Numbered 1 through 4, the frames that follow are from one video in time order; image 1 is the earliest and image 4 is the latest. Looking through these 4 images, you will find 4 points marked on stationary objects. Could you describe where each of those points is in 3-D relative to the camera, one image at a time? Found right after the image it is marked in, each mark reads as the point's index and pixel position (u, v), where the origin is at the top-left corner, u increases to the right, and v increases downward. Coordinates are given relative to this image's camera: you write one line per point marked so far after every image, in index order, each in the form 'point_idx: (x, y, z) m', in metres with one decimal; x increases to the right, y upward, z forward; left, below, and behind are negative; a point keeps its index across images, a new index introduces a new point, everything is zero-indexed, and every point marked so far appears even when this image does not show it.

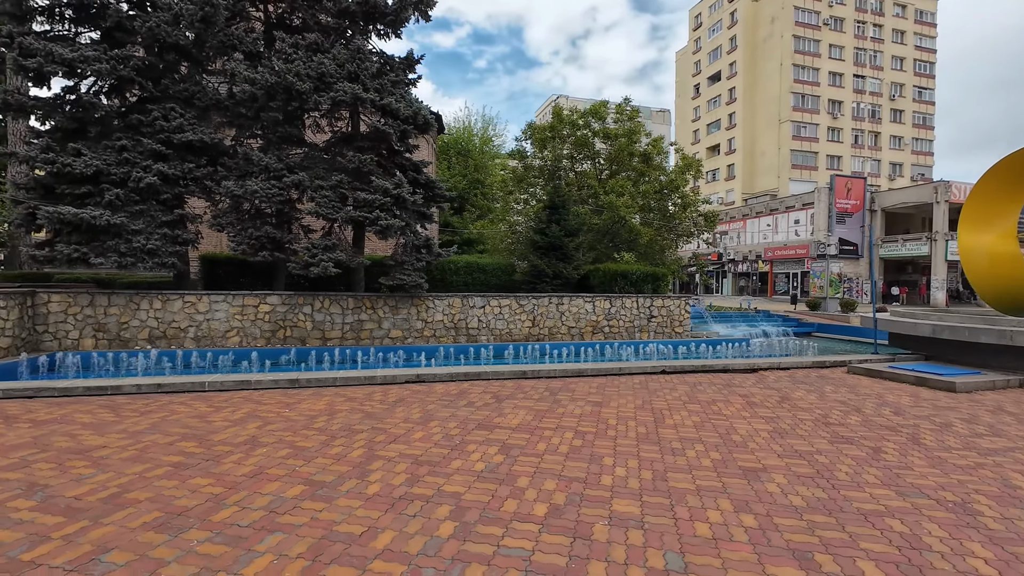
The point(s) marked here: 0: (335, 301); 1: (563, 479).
0: (-4.2, -0.3, +11.6) m
1: (+0.4, -1.7, +4.3) m
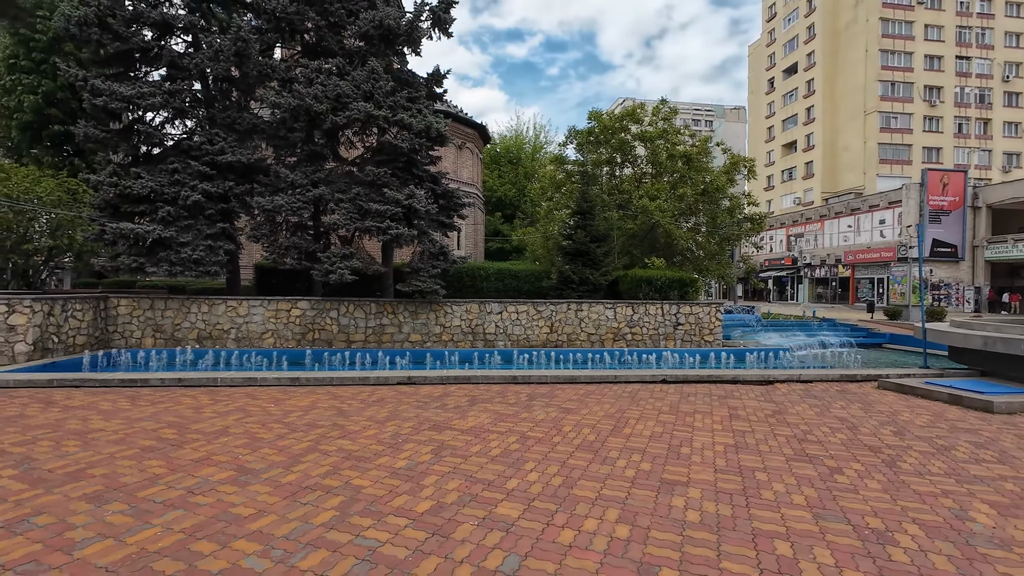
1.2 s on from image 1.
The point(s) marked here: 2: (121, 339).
0: (-3.9, -0.5, +12.4) m
1: (-0.4, -1.7, +4.4) m
2: (-9.6, -1.2, +11.8) m
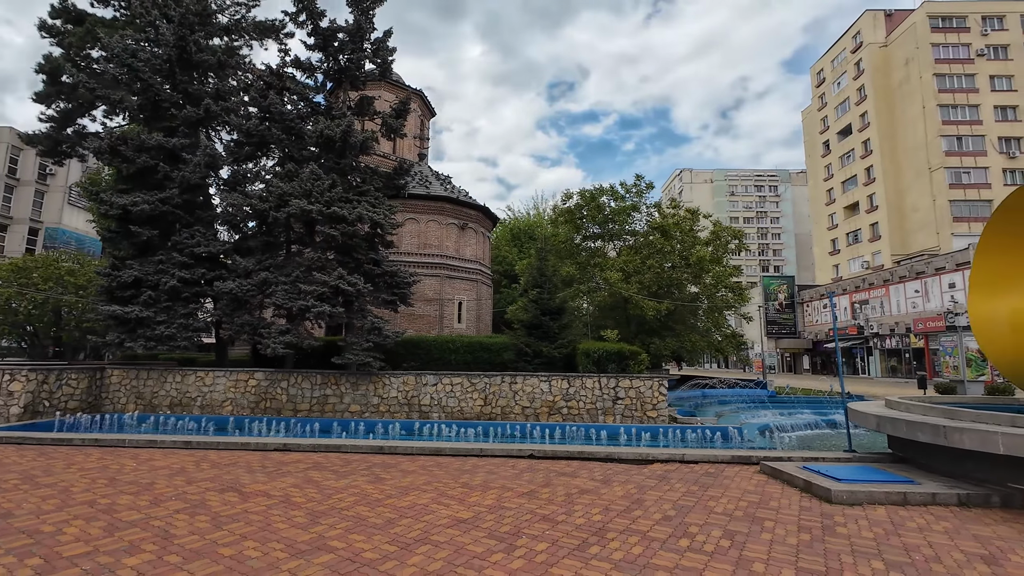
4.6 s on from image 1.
0: (-5.7, -2.5, +13.5) m
1: (-3.6, -2.5, +4.9) m
2: (-11.4, -3.3, +13.7) m
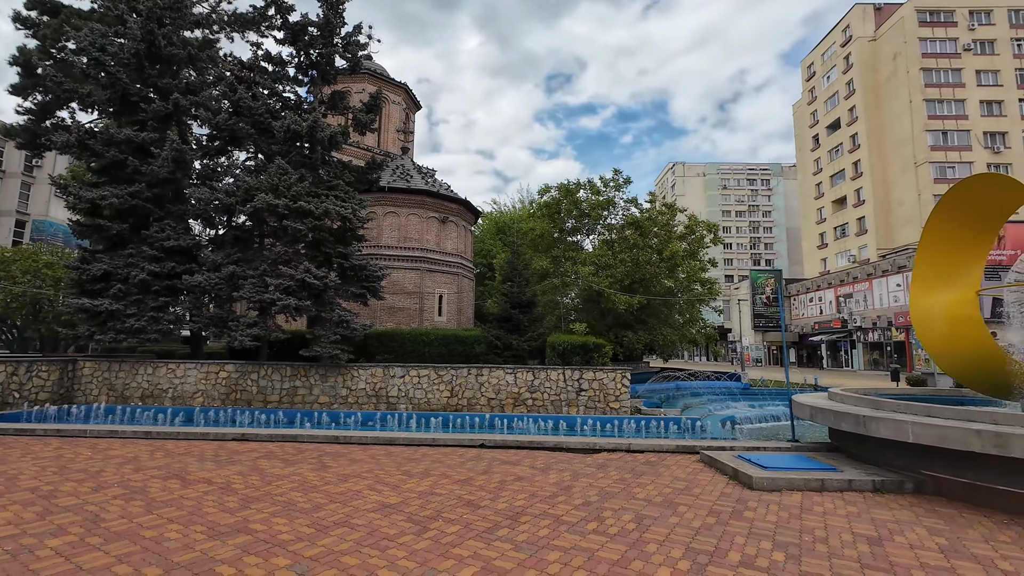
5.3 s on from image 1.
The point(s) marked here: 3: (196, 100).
0: (-6.7, -2.3, +13.7) m
1: (-4.5, -2.4, +5.1) m
2: (-12.4, -3.1, +13.9) m
3: (-9.2, +5.5, +14.1) m
